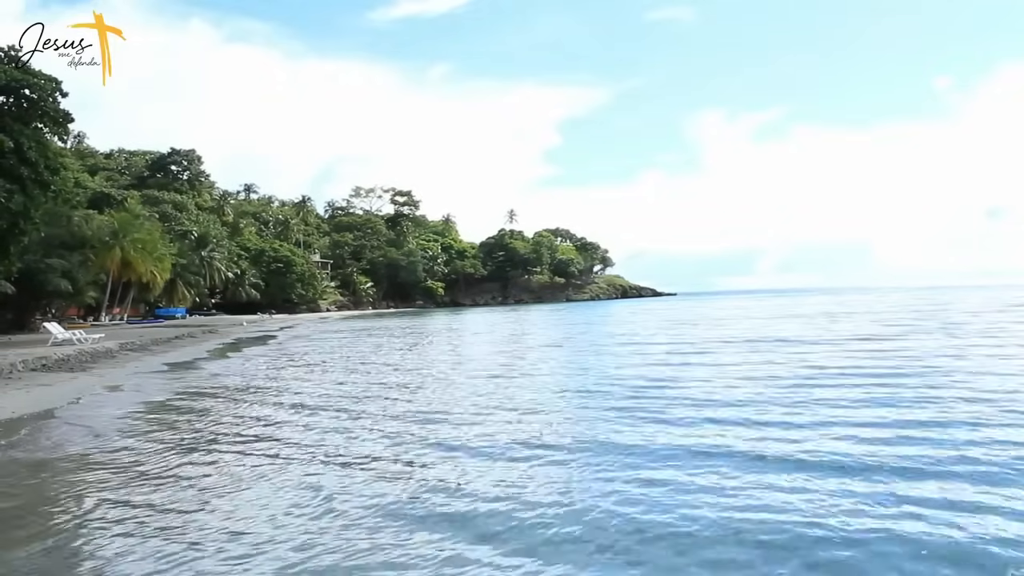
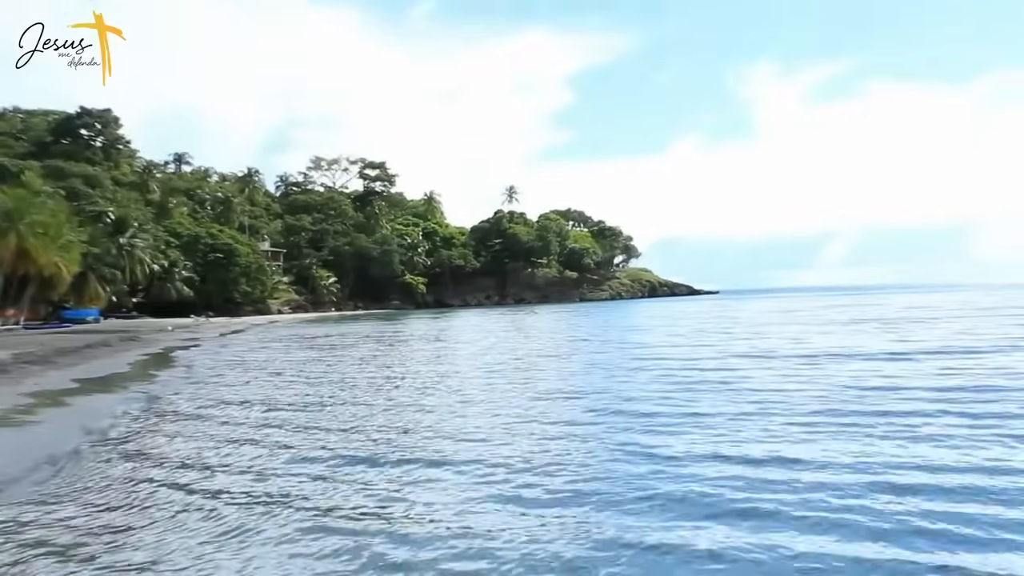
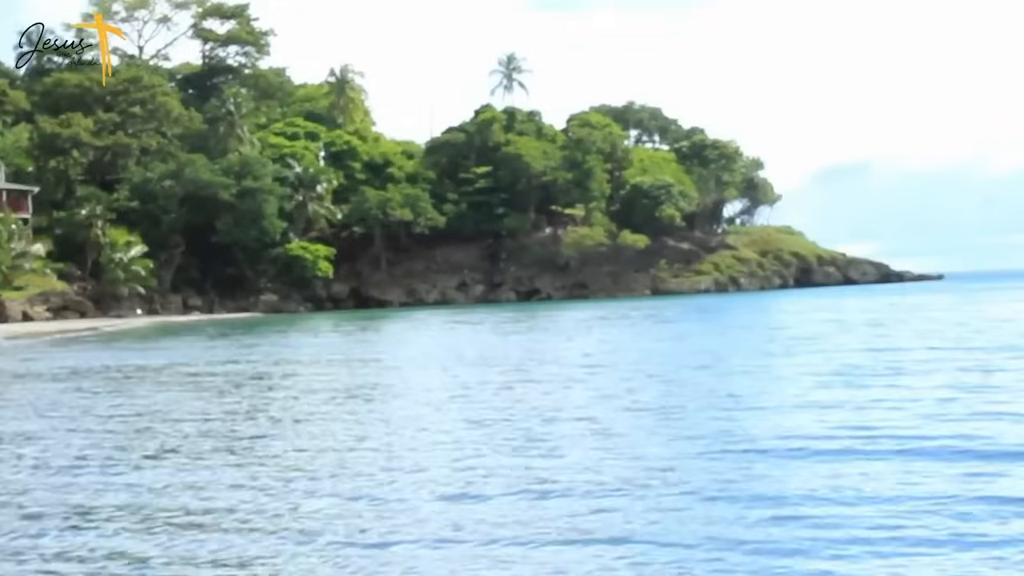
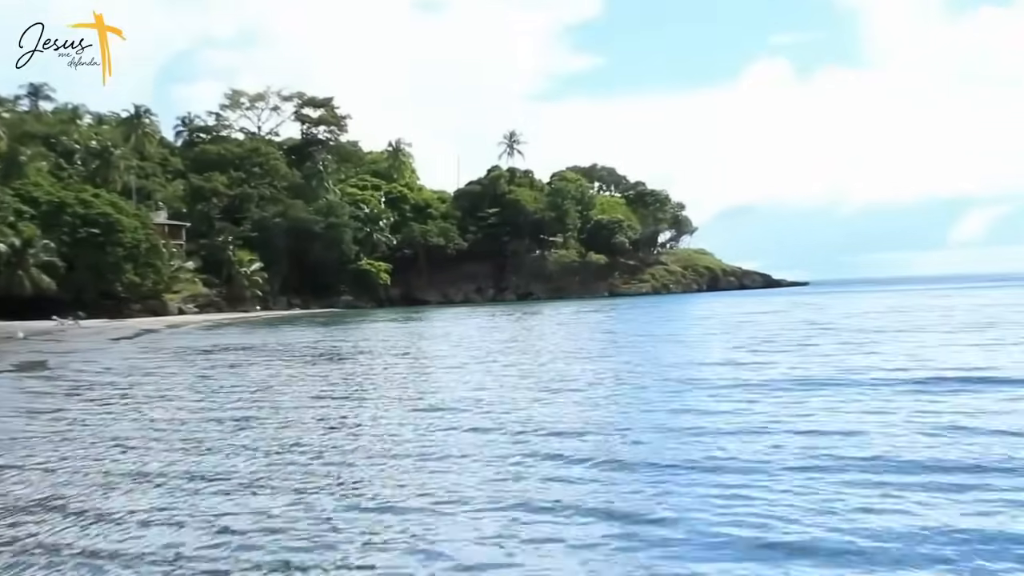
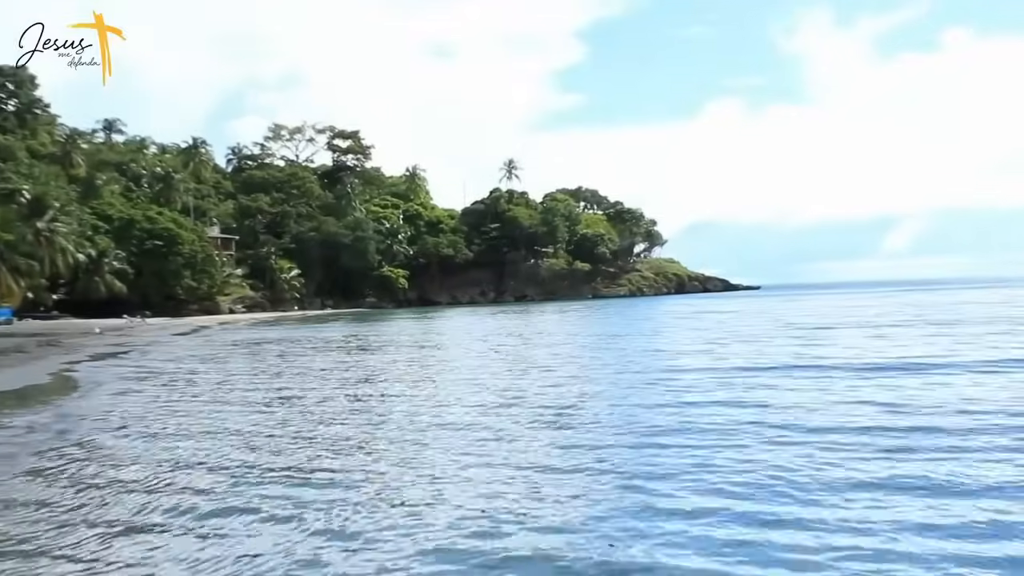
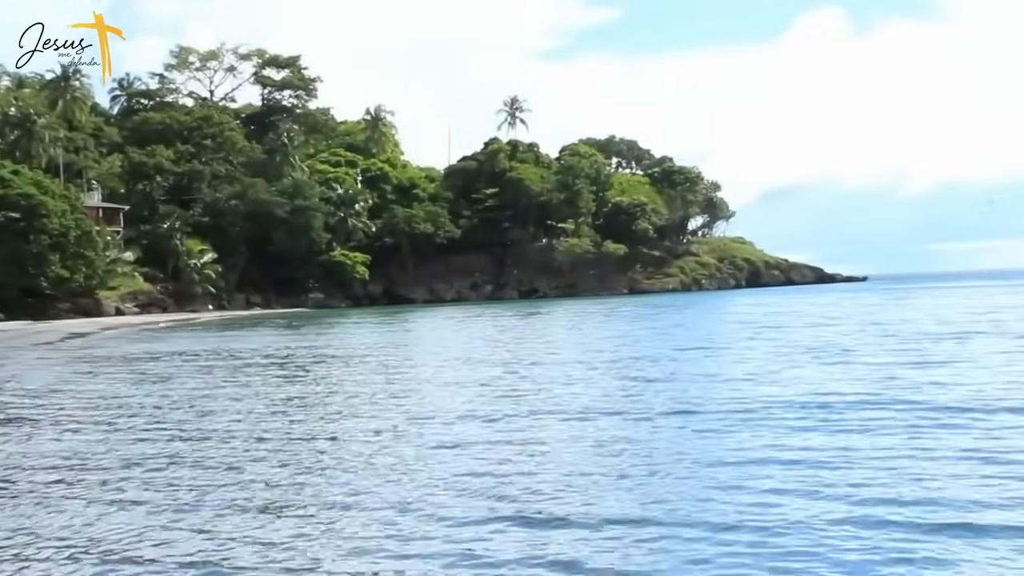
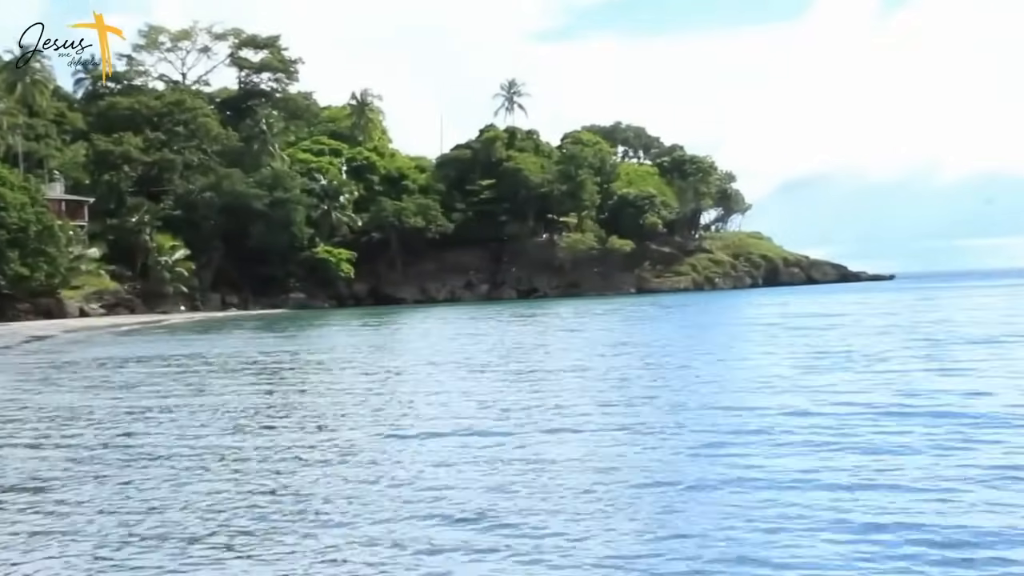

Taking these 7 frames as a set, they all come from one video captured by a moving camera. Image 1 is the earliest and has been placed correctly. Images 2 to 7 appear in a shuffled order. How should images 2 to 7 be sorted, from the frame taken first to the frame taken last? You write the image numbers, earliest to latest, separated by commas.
2, 5, 4, 6, 7, 3
